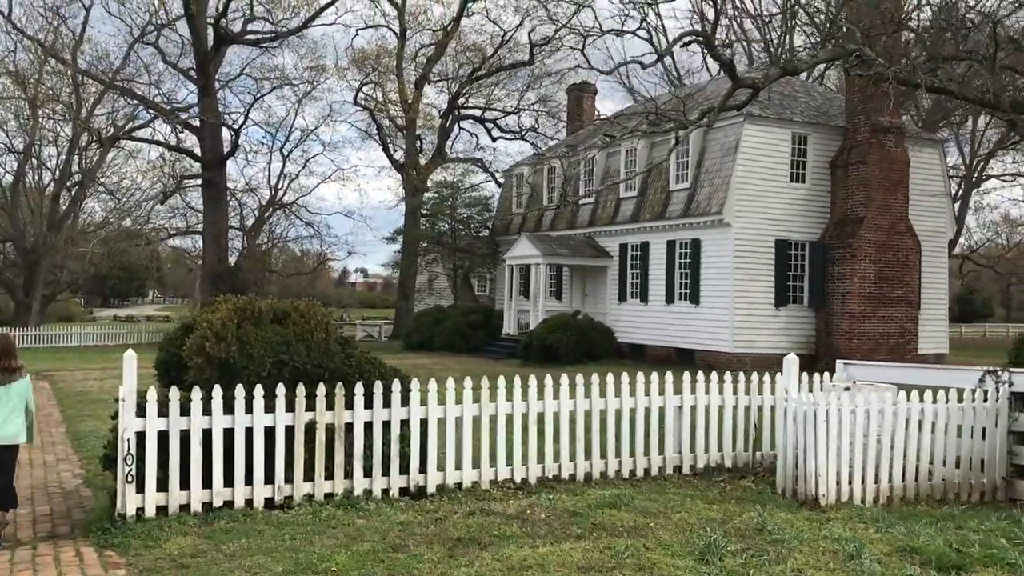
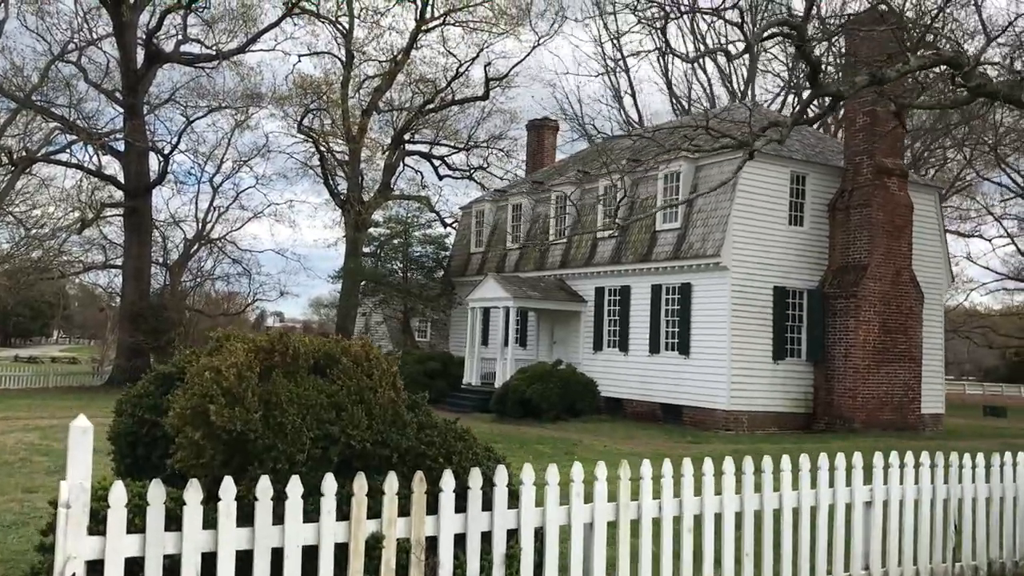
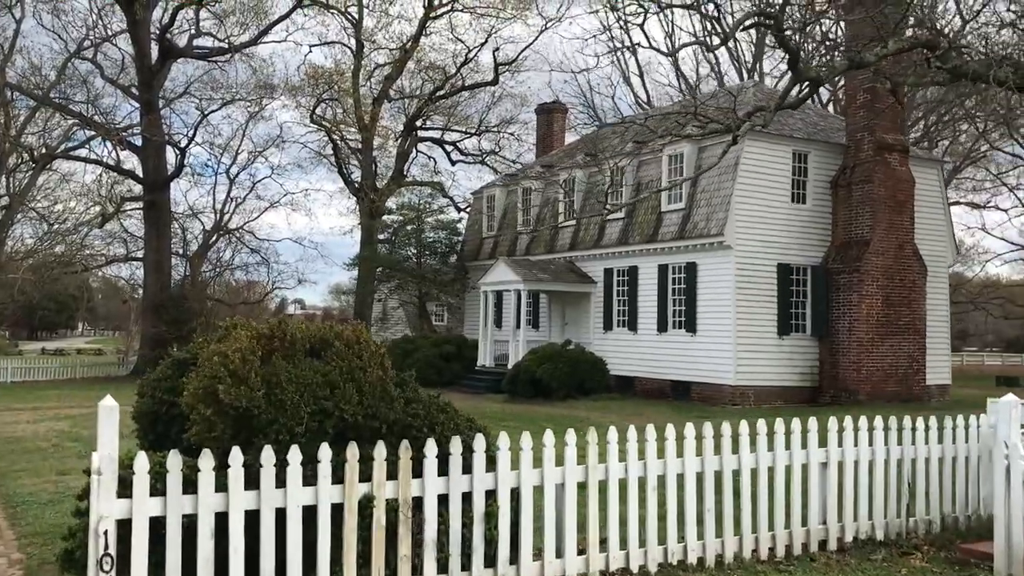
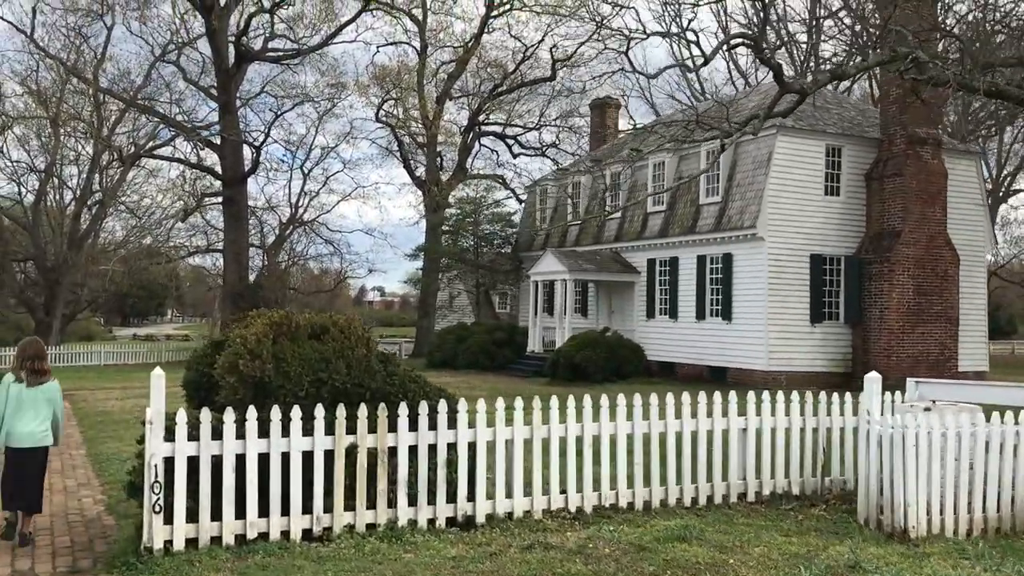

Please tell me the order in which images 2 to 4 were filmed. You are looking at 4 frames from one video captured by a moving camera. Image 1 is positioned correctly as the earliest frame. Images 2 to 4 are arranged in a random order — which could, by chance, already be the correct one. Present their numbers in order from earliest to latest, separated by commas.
4, 3, 2
